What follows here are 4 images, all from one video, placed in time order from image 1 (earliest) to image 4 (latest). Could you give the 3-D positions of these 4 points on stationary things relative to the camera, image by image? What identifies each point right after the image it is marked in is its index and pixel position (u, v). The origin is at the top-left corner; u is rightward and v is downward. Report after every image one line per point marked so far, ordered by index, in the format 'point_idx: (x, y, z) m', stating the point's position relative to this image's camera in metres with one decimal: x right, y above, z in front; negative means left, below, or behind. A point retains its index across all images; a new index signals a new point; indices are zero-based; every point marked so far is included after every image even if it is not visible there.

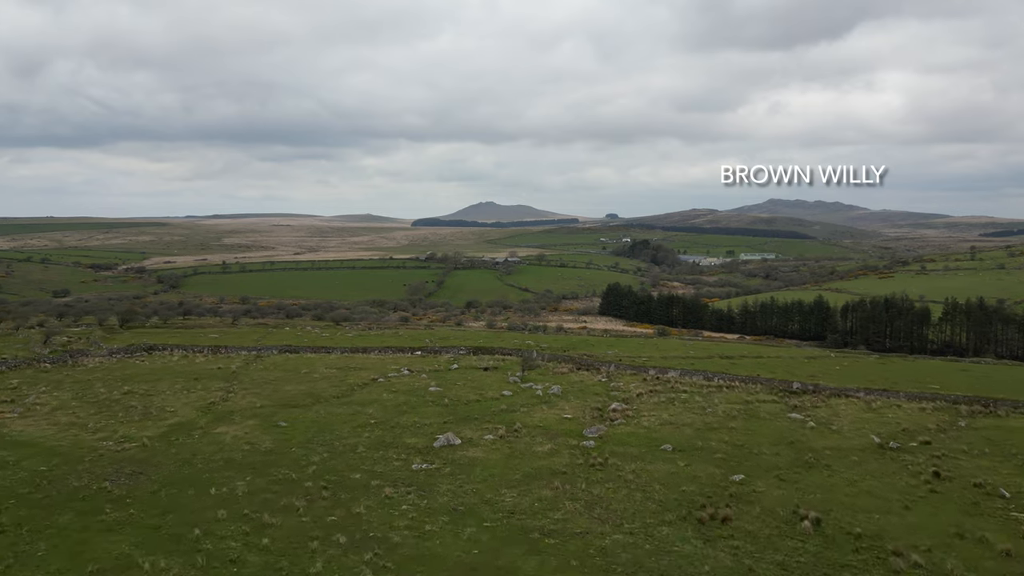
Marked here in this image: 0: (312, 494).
0: (-5.0, -5.1, +18.9) m
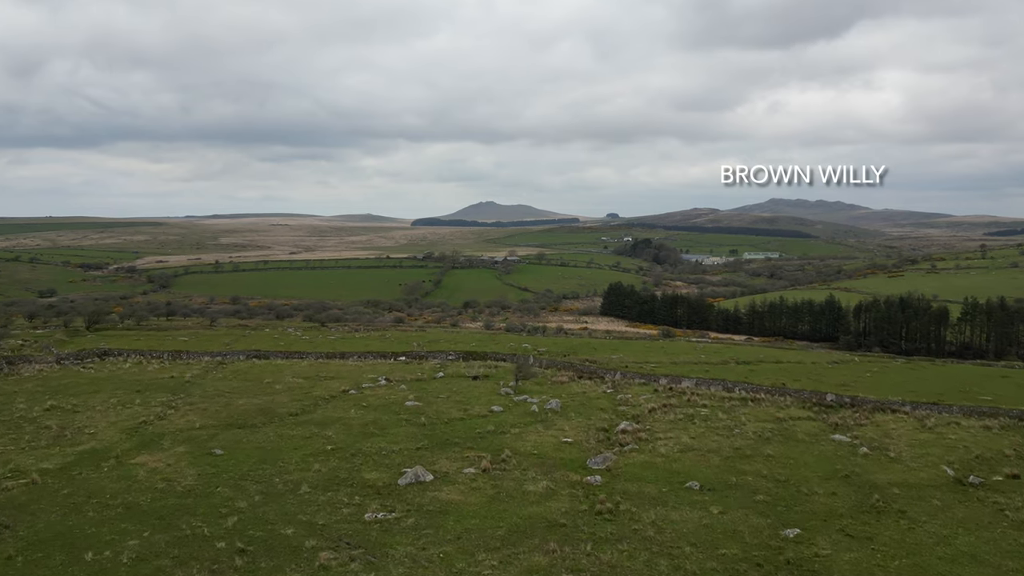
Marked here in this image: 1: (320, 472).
0: (-5.3, -5.0, +14.0) m
1: (-4.9, -4.7, +19.7) m
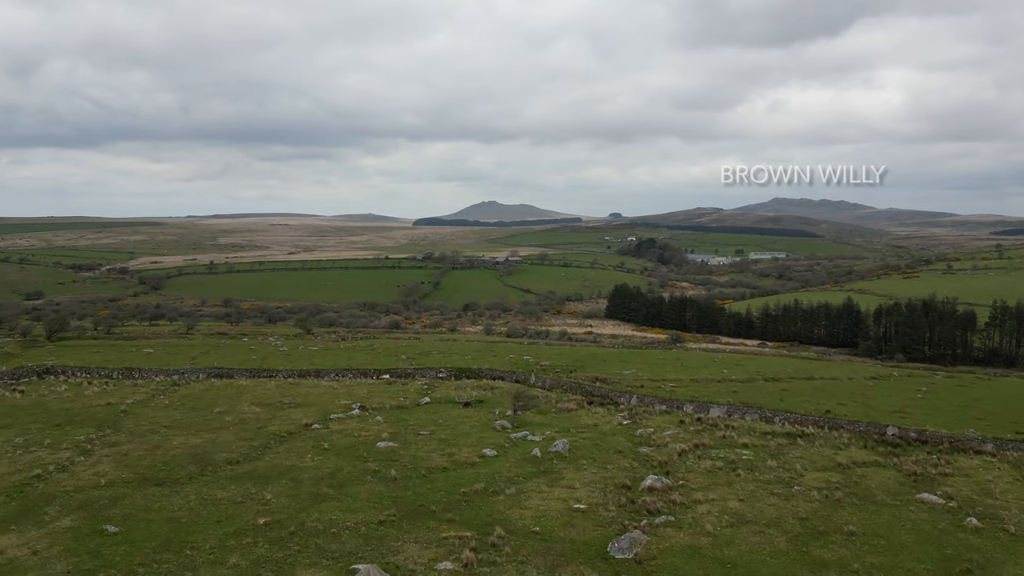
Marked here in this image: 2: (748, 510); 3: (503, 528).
0: (-5.5, -5.5, +8.5) m
1: (-5.1, -5.2, +14.2) m
2: (+5.5, -5.2, +18.0) m
3: (-0.2, -5.1, +16.3) m
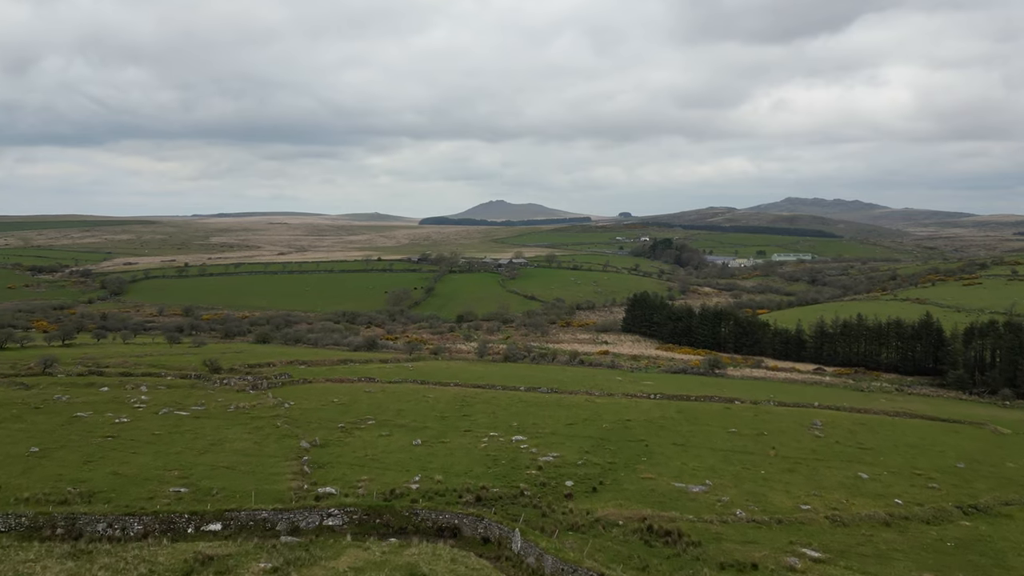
0: (-6.7, -6.9, -12.0) m
1: (-6.3, -6.6, -6.3) m
2: (+4.4, -6.6, -2.5) m
3: (-1.4, -6.5, -4.2) m
